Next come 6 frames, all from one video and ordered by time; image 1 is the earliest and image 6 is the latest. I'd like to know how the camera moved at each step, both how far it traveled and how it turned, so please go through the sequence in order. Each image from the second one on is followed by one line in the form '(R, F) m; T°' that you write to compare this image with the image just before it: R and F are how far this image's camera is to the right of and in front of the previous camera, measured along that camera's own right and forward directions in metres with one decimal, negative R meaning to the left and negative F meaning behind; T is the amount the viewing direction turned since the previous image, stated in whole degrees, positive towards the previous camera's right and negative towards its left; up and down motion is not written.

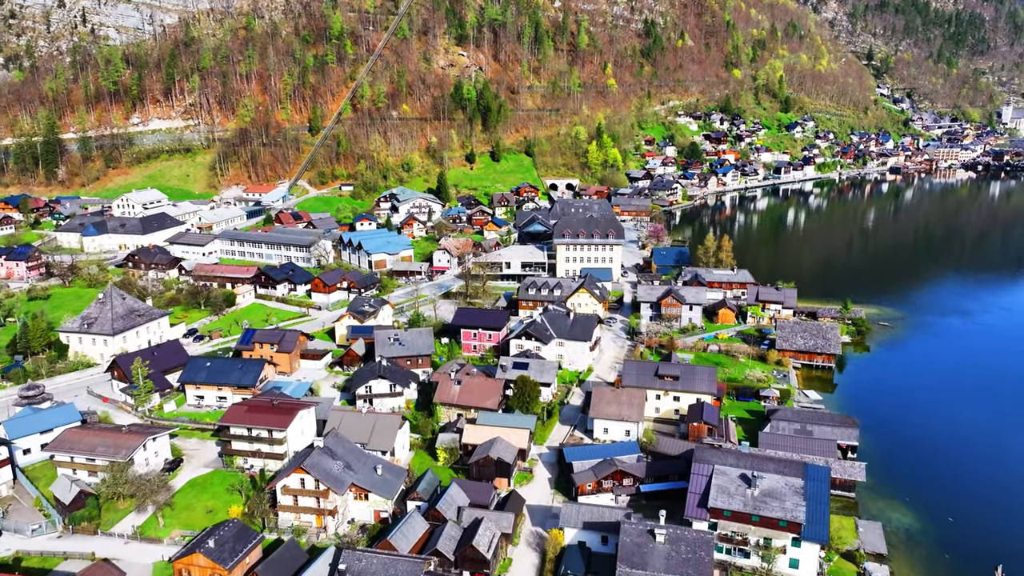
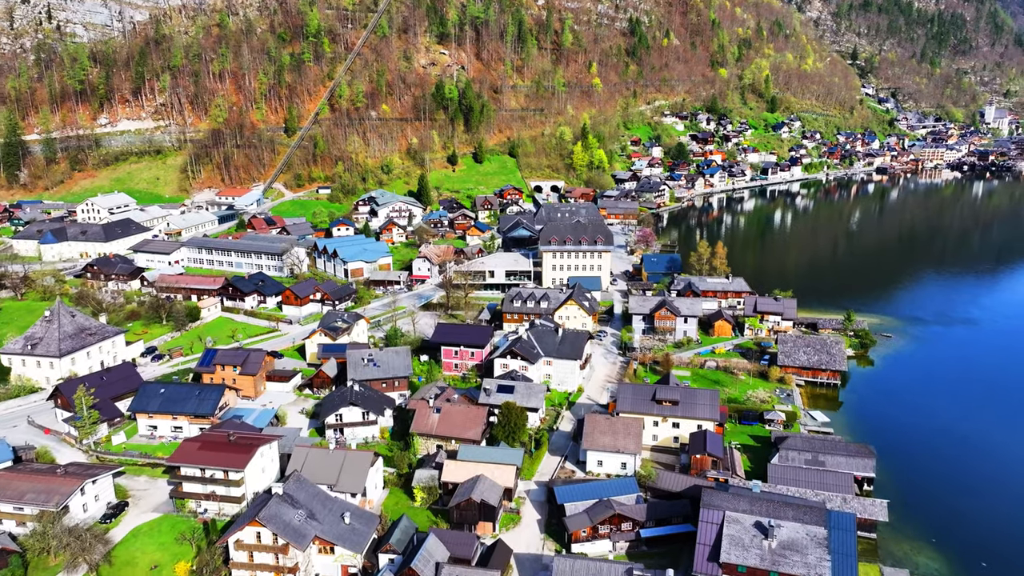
(0.0, +2.0) m; +1°
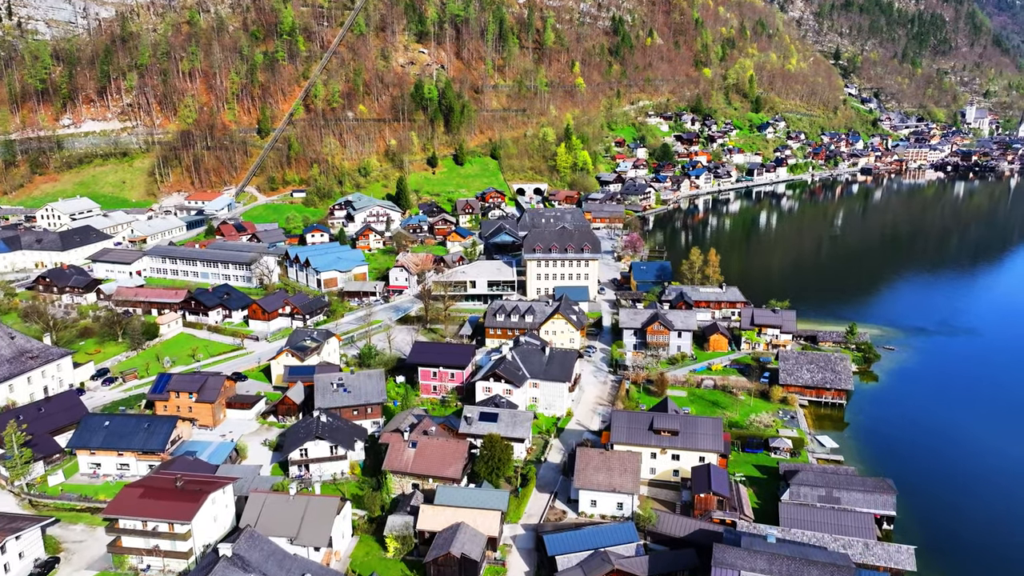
(0.0, +2.0) m; +1°
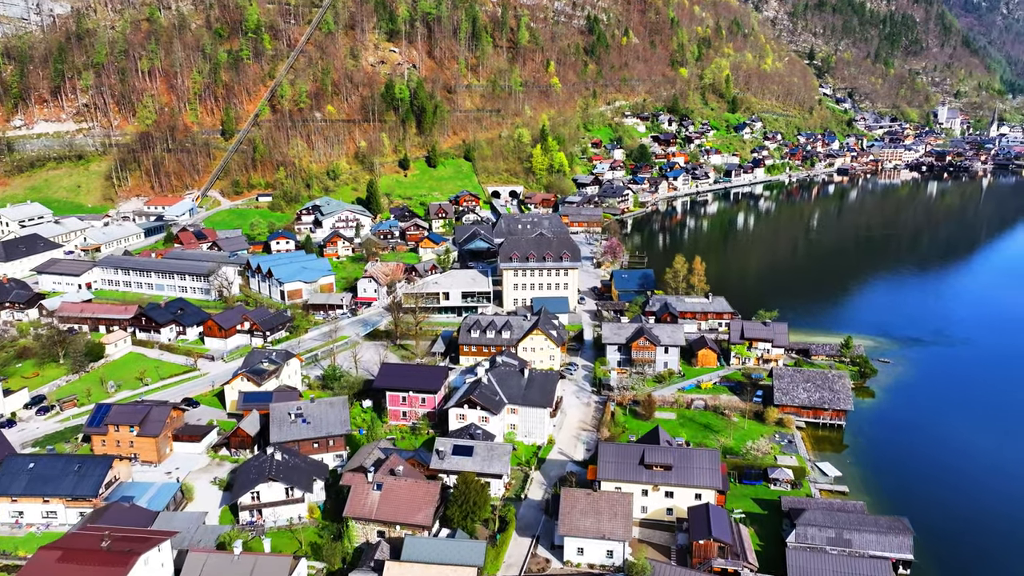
(0.0, +1.9) m; +2°
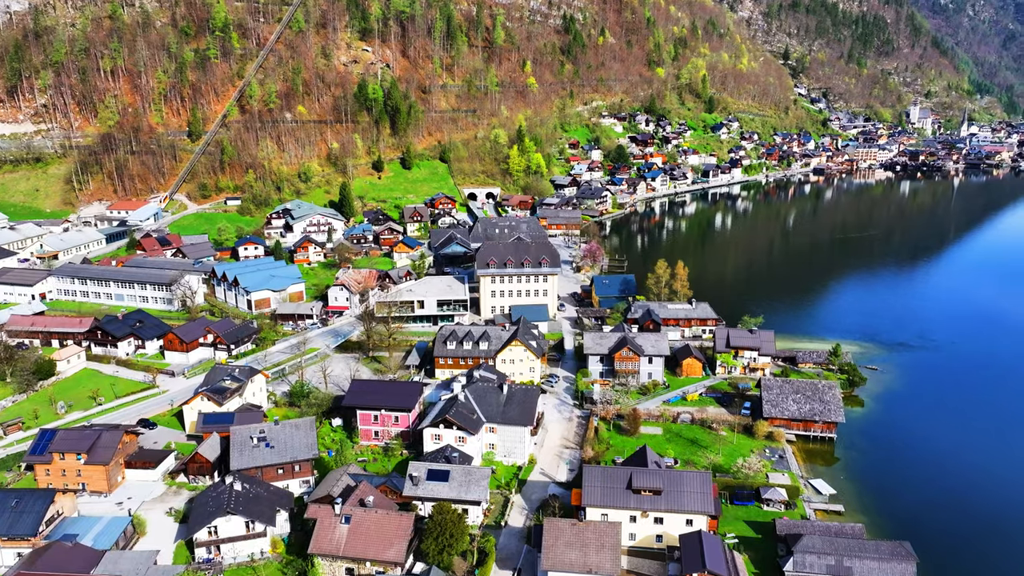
(0.0, +1.2) m; +2°
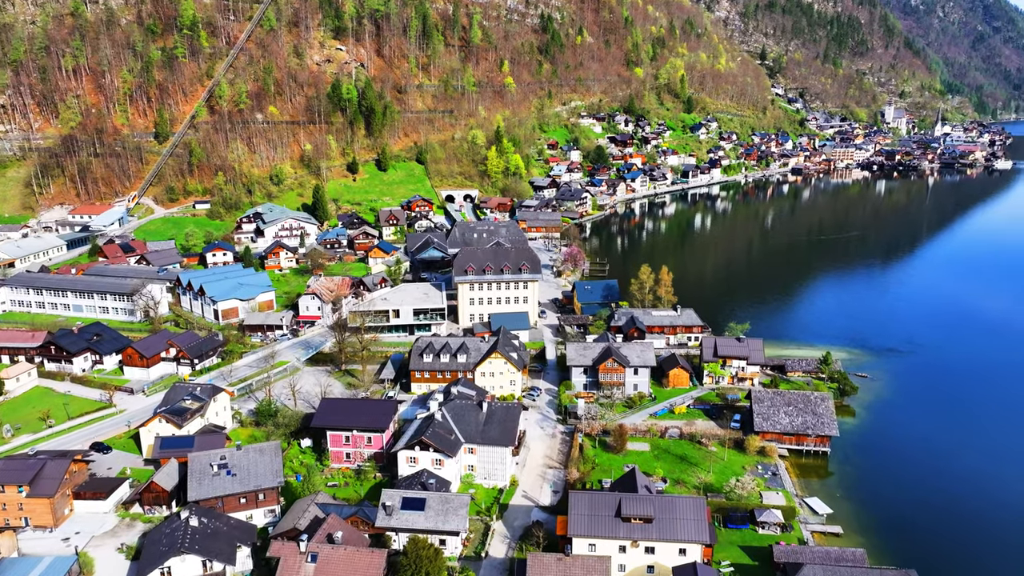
(0.0, +1.2) m; +2°
